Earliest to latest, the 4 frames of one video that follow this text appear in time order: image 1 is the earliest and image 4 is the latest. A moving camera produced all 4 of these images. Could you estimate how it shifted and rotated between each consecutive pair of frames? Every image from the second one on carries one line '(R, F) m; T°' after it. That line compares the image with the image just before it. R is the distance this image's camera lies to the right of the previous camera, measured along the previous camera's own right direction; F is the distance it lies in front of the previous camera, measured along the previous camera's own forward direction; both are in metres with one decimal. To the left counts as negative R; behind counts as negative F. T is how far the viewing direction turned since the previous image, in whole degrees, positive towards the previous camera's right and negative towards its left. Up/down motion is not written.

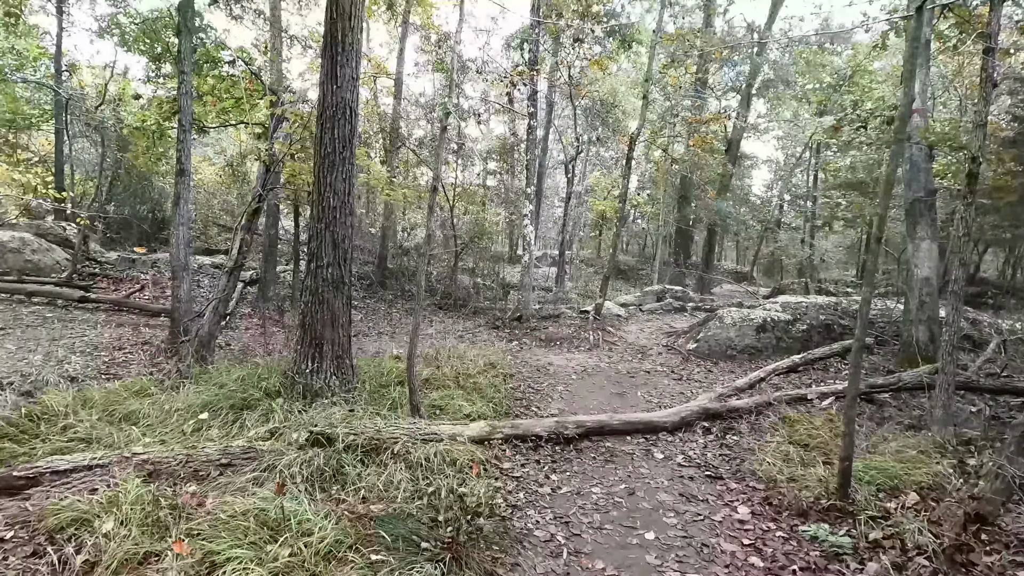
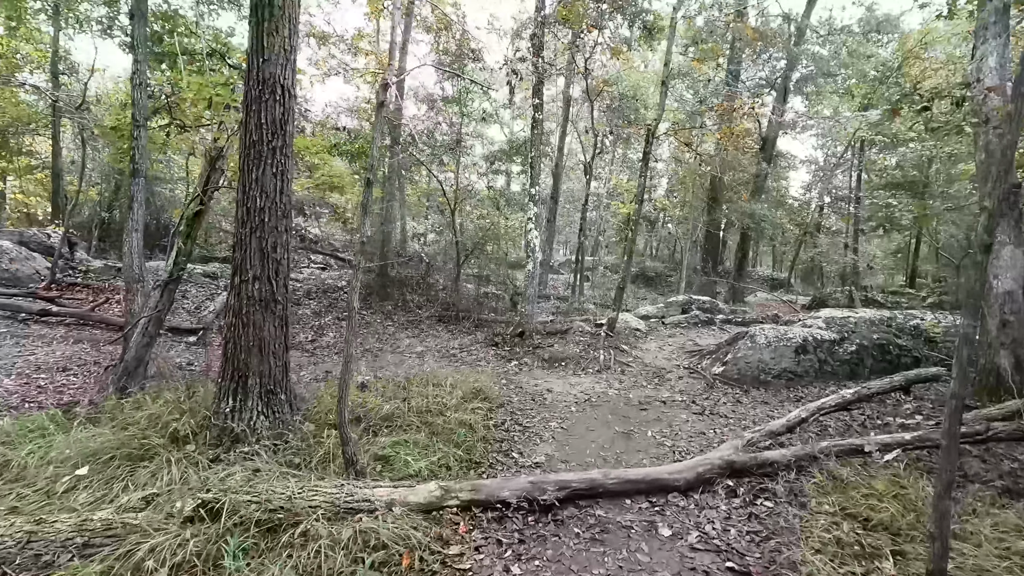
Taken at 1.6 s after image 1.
(+0.5, +1.1) m; -3°
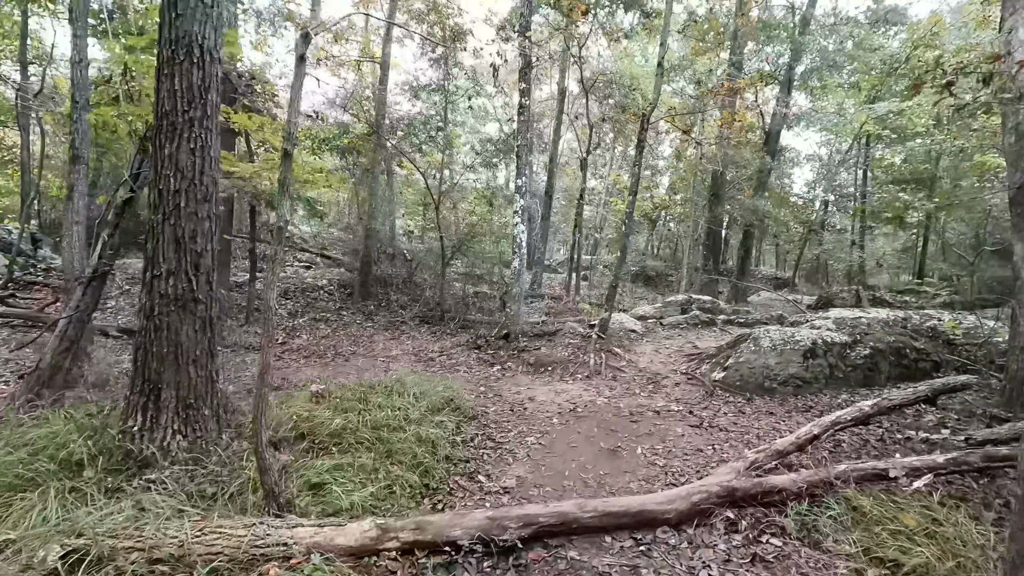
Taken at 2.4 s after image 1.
(+0.3, +0.6) m; 0°
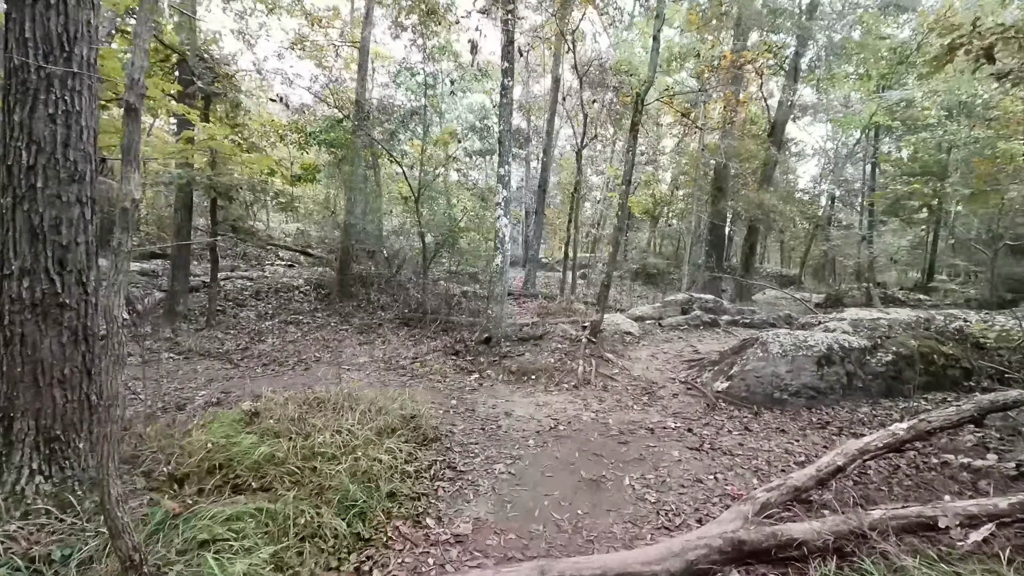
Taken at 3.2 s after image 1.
(+0.3, +0.7) m; 0°
